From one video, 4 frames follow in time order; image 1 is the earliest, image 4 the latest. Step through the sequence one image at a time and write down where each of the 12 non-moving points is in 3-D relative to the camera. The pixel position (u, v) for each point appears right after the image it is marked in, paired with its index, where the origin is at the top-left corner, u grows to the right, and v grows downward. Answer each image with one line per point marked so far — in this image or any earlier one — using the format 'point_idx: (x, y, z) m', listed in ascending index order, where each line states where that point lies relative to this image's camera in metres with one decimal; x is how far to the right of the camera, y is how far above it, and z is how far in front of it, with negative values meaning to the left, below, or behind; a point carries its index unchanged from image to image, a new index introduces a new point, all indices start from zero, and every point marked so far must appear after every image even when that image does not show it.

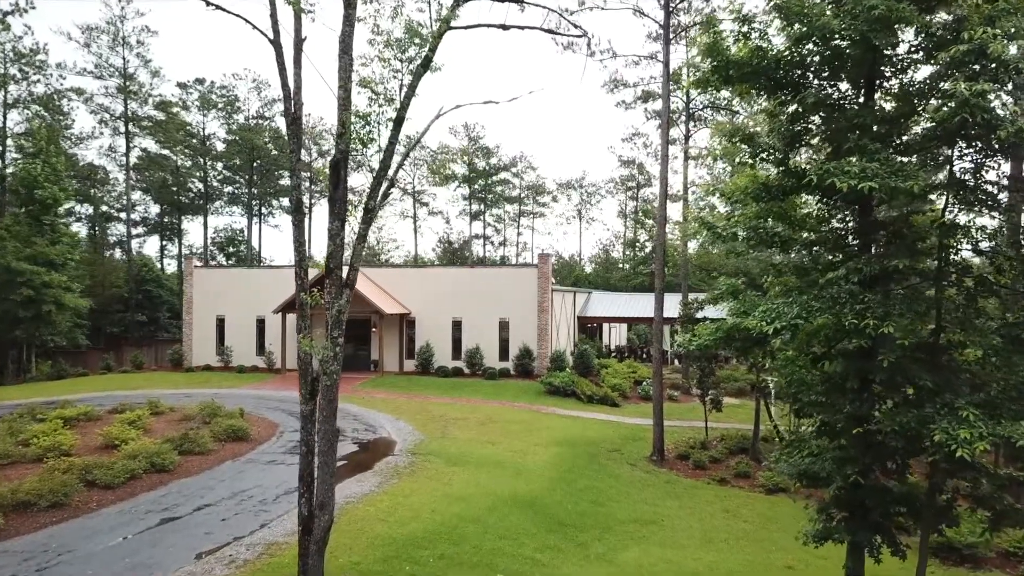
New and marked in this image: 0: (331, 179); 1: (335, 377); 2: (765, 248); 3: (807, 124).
0: (-1.9, +1.1, +6.3) m
1: (-1.9, -0.9, +6.3) m
2: (+3.1, +0.5, +7.4) m
3: (+3.3, +1.8, +6.7) m
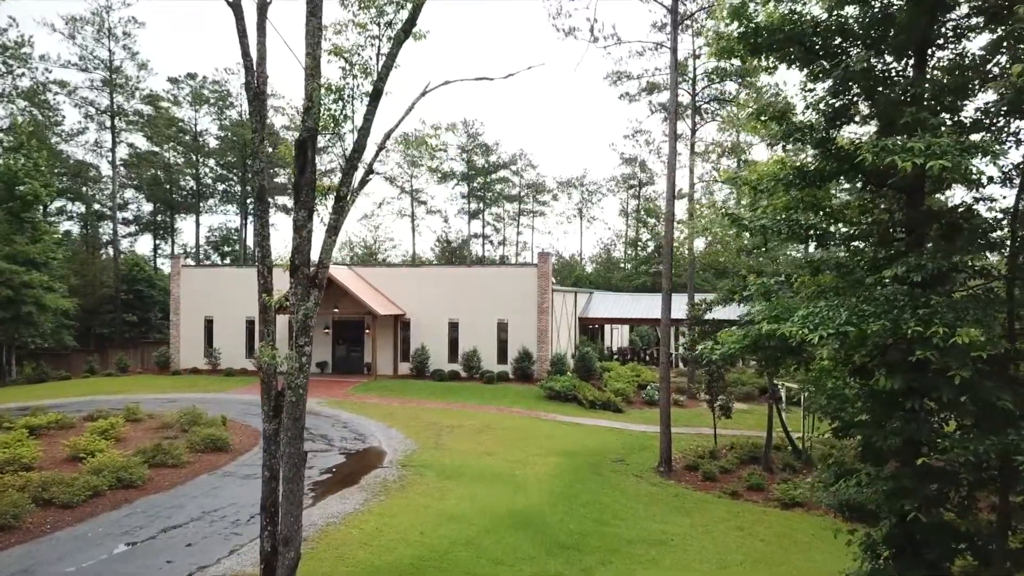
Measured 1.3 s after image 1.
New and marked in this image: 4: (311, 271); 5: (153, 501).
0: (-1.9, +1.1, +5.4) m
1: (-1.9, -0.9, +5.4) m
2: (+3.1, +0.5, +6.5) m
3: (+3.2, +1.8, +5.8) m
4: (-1.8, +0.2, +5.5) m
5: (-5.9, -3.5, +9.8) m
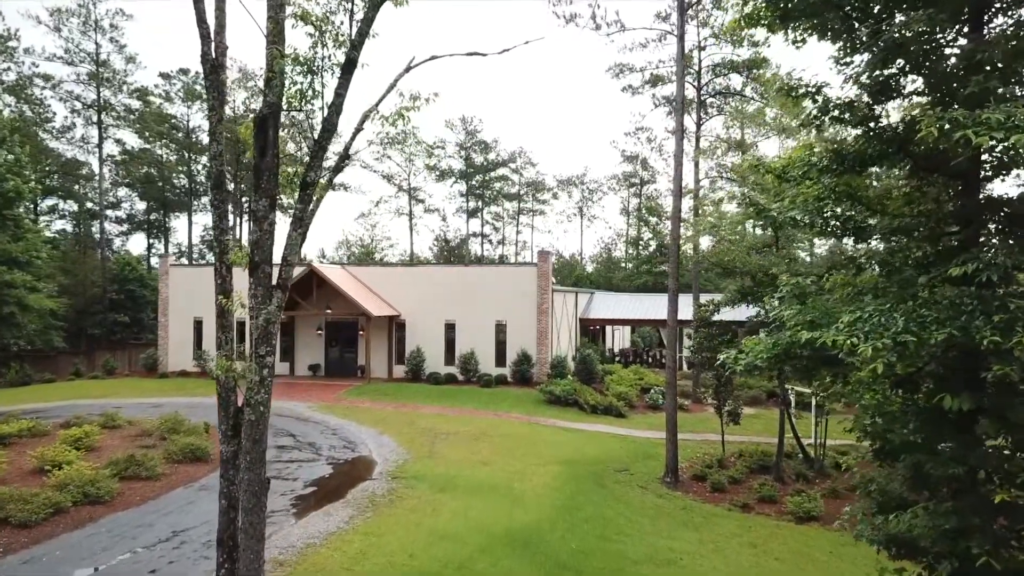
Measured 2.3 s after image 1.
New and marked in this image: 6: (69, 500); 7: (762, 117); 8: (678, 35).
0: (-2.0, +1.1, +4.7) m
1: (-2.0, -0.9, +4.7) m
2: (+3.0, +0.5, +5.7) m
3: (+3.2, +1.8, +5.0) m
4: (-1.9, +0.1, +4.8) m
5: (-5.9, -3.5, +9.1) m
6: (-6.8, -3.3, +9.2) m
7: (+7.1, +4.8, +17.0) m
8: (+4.5, +6.9, +16.3) m
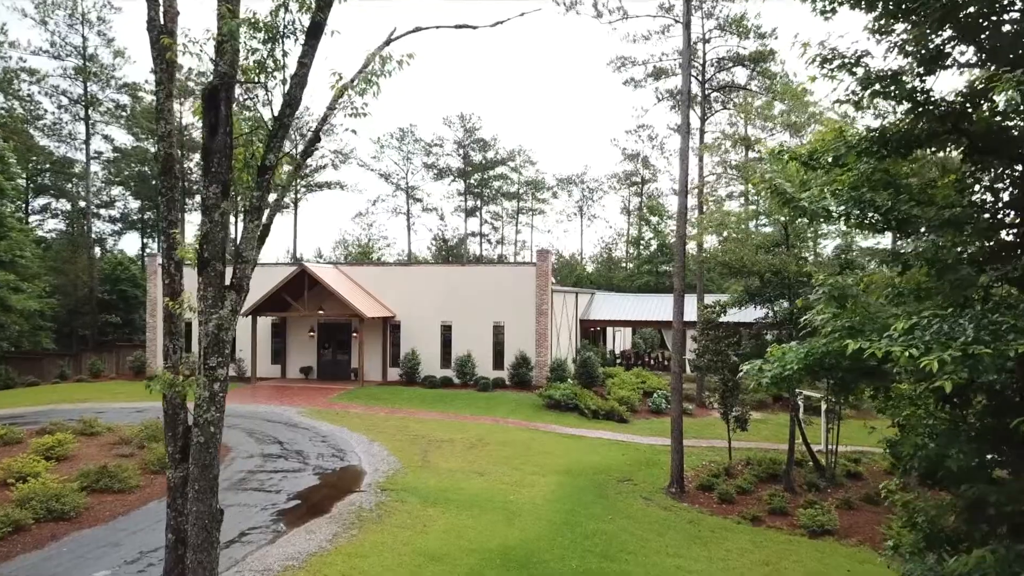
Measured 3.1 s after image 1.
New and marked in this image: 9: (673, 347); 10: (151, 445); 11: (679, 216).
0: (-2.0, +1.1, +4.0) m
1: (-2.0, -0.9, +4.0) m
2: (+3.0, +0.5, +5.1) m
3: (+3.1, +1.8, +4.4) m
4: (-1.9, +0.1, +4.1) m
5: (-6.0, -3.5, +8.4) m
6: (-6.9, -3.3, +8.6) m
7: (+7.0, +4.8, +16.3) m
8: (+4.4, +6.8, +15.6) m
9: (+3.9, -1.4, +14.5) m
10: (-7.5, -3.3, +12.5) m
11: (+4.0, +1.7, +14.5) m
